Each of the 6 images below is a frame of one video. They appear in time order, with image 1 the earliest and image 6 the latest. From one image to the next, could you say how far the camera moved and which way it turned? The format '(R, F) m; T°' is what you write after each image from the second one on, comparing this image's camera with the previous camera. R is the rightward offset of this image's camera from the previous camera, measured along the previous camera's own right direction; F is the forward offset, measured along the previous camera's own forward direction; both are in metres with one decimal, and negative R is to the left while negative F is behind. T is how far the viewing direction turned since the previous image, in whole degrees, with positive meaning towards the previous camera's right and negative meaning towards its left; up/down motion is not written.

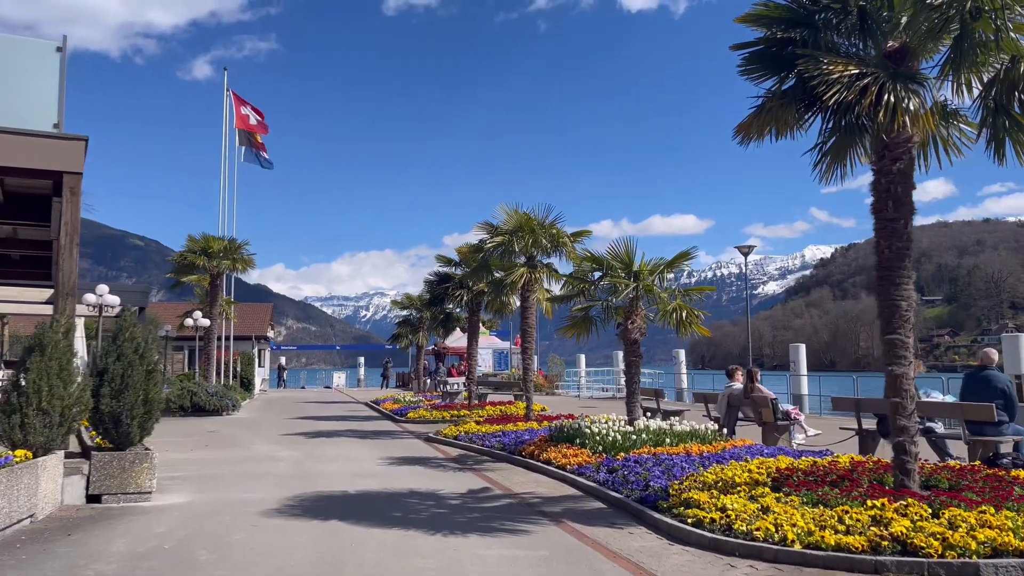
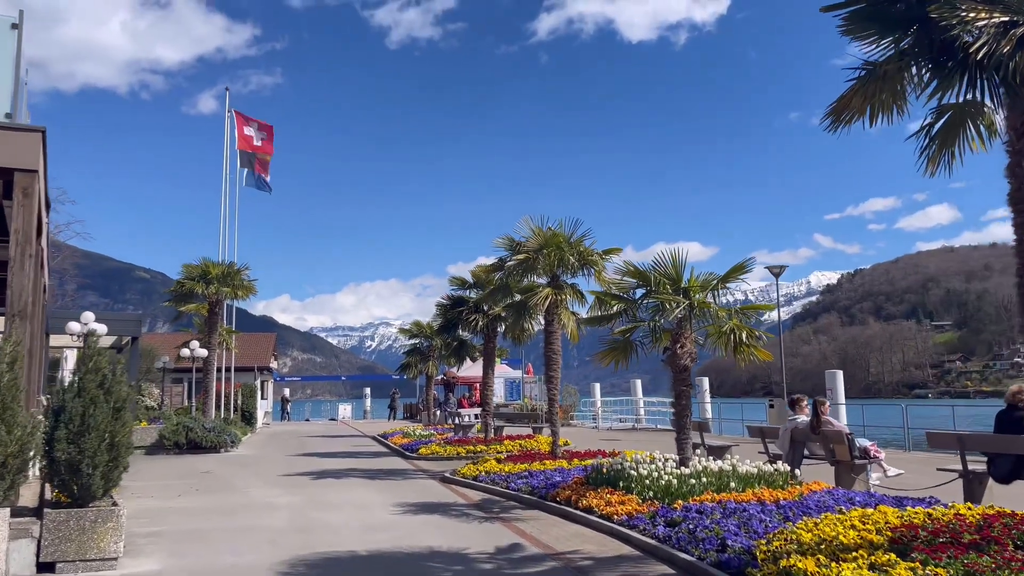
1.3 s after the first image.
(-0.4, +1.6) m; 0°
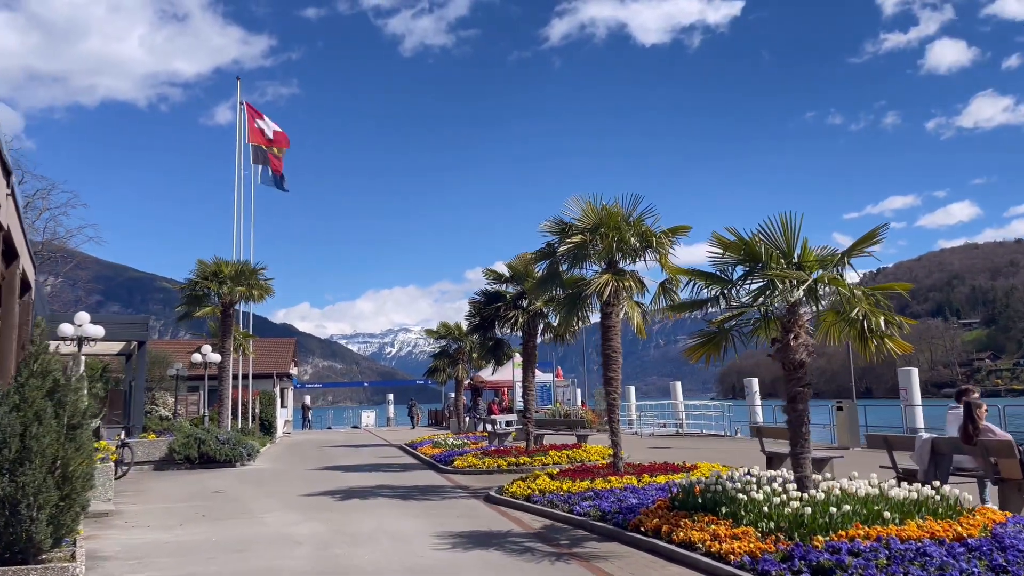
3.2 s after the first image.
(-0.6, +2.2) m; -1°
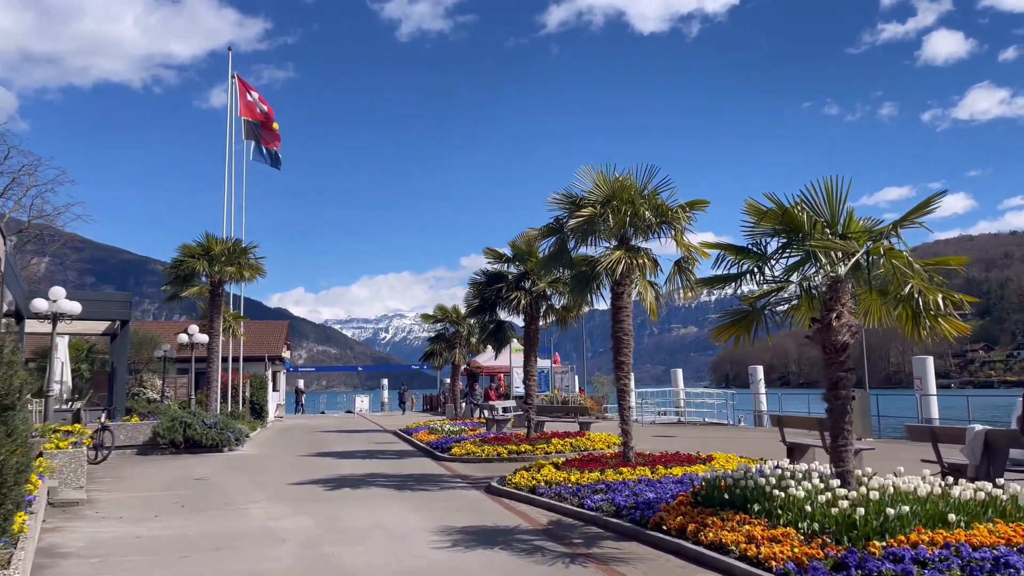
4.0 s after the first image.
(-0.2, +0.9) m; 0°
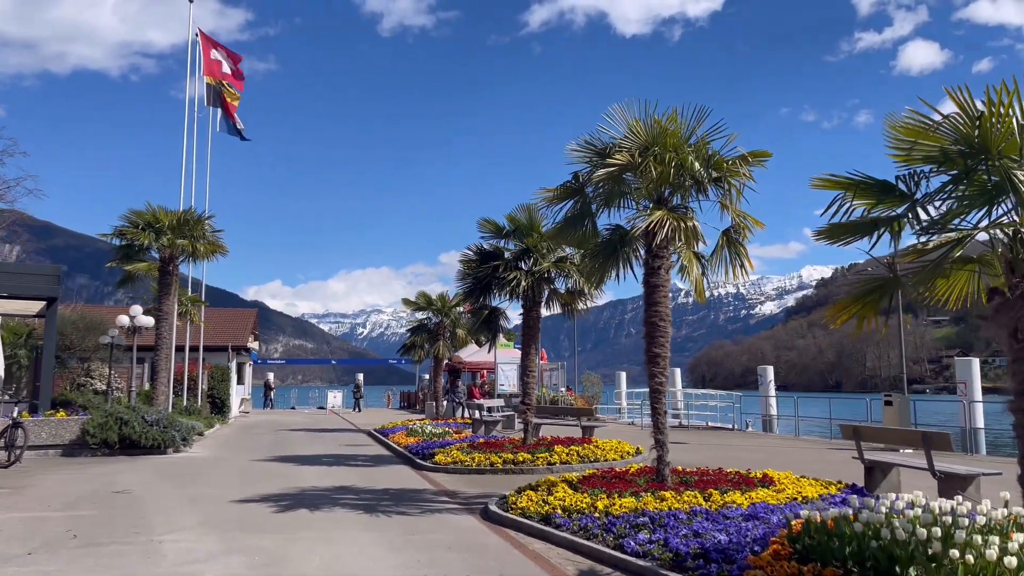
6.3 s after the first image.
(-0.4, +2.8) m; +2°
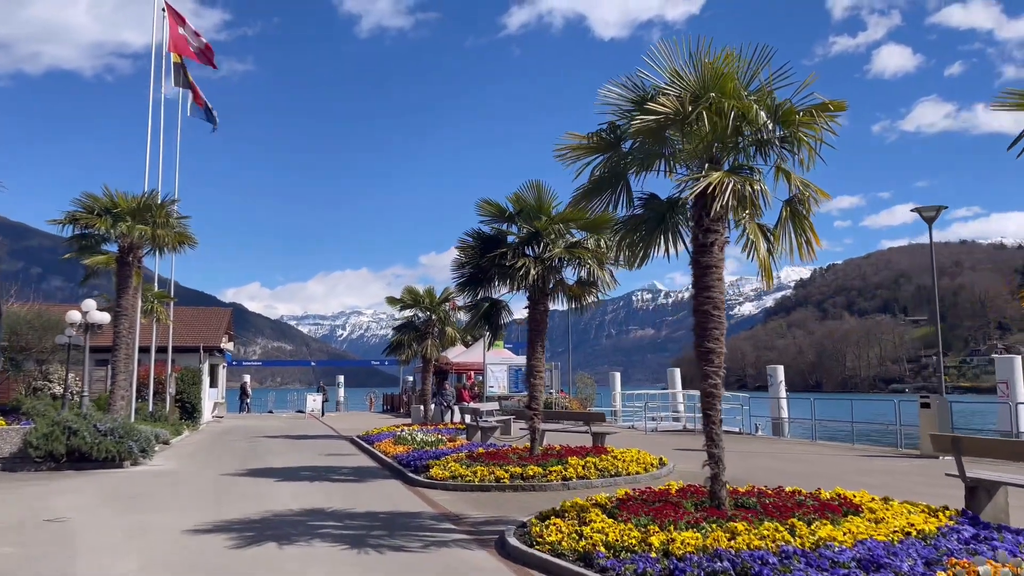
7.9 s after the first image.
(-0.4, +1.9) m; +1°
